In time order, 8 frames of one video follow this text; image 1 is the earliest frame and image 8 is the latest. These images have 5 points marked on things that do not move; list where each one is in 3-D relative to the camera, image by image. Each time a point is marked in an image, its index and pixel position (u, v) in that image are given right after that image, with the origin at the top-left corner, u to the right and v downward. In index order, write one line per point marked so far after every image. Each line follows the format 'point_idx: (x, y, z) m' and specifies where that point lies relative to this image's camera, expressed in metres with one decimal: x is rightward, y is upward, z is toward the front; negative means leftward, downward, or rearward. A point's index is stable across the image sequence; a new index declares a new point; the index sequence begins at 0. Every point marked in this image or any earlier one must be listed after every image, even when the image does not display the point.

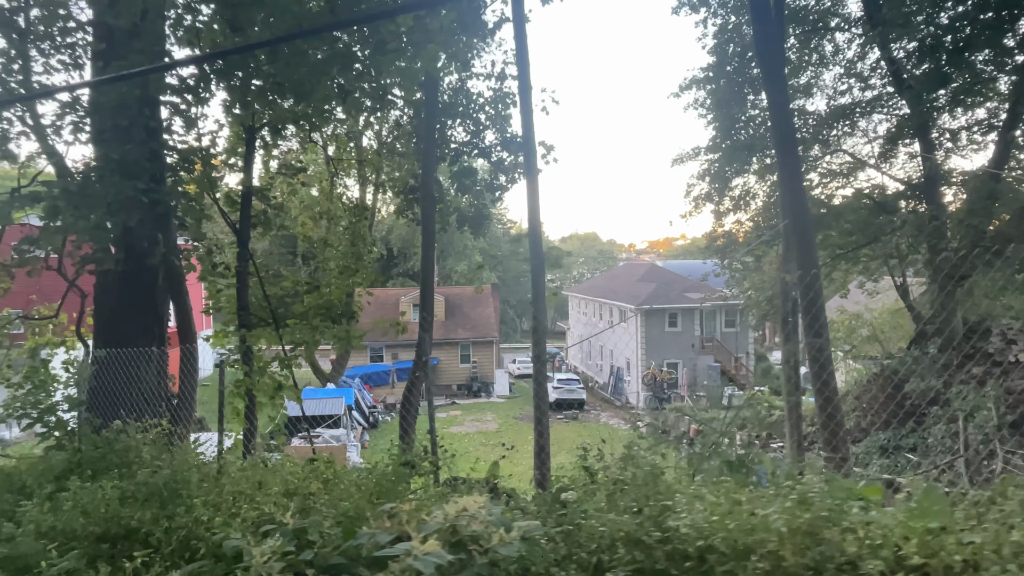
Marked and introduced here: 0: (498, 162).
0: (-0.3, +2.1, +10.7) m
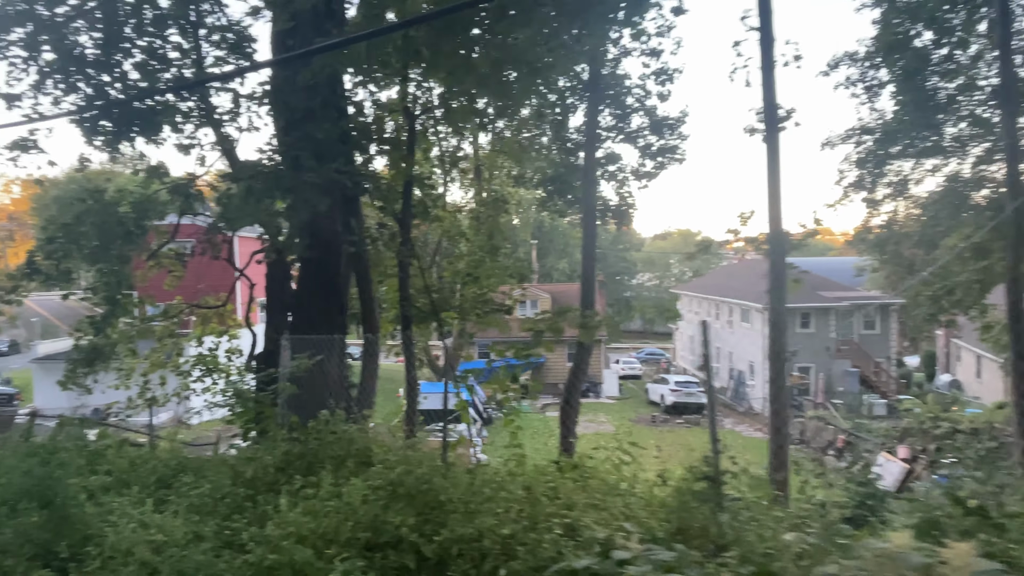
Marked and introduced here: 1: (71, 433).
0: (+2.1, +2.2, +10.1) m
1: (-3.8, -1.3, +5.6) m
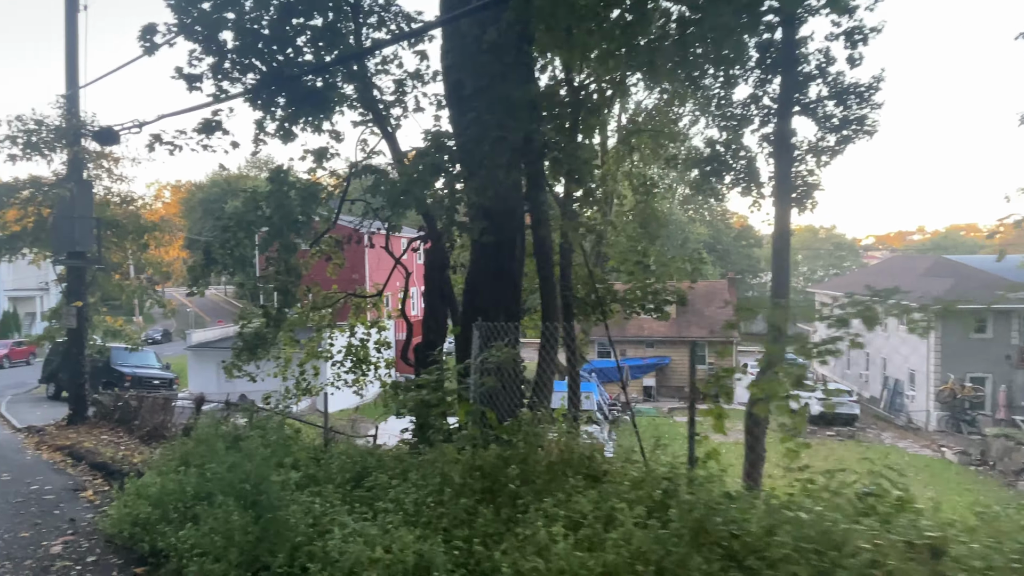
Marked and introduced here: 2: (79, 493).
0: (+4.4, +2.3, +8.8) m
1: (-2.2, -1.1, +5.4) m
2: (-3.9, -1.8, +5.6) m
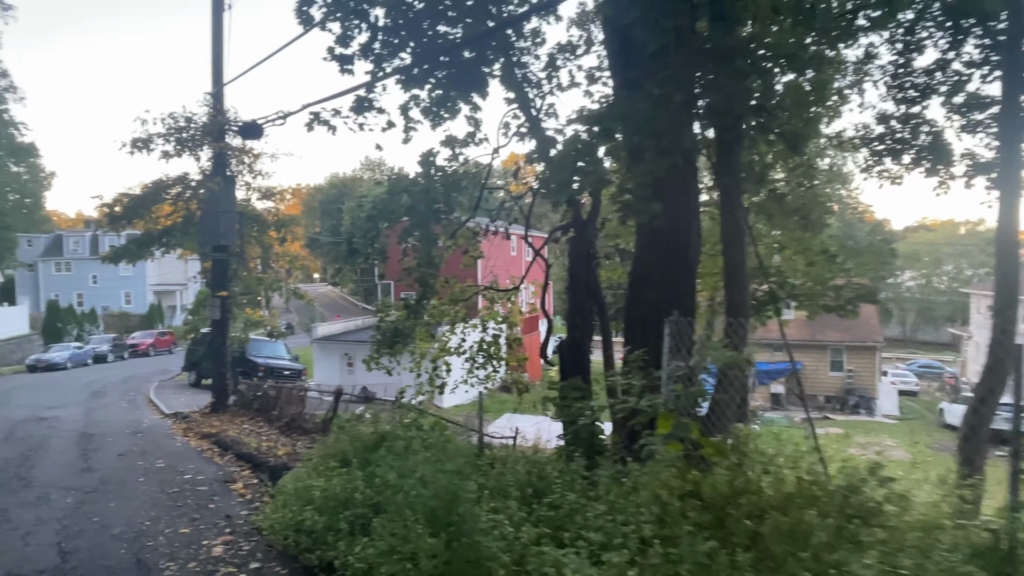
0: (+6.2, +2.4, +7.4) m
1: (-0.9, -1.0, +5.1) m
2: (-2.5, -1.7, +5.6) m
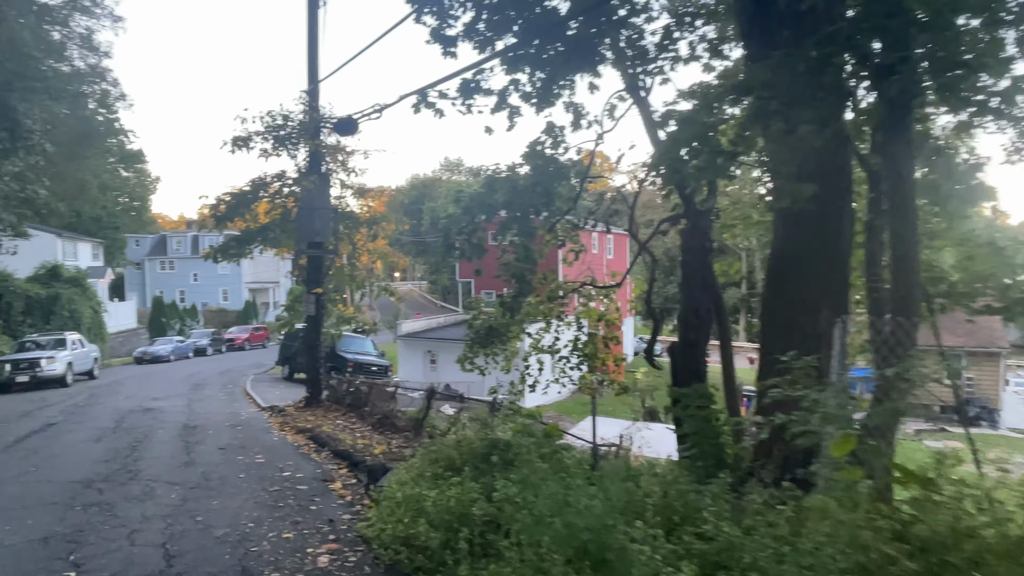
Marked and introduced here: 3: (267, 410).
0: (+7.3, +2.4, +6.2) m
1: (0.0, -1.0, +4.7) m
2: (-1.6, -1.7, +5.4) m
3: (-4.4, -2.2, +11.3) m
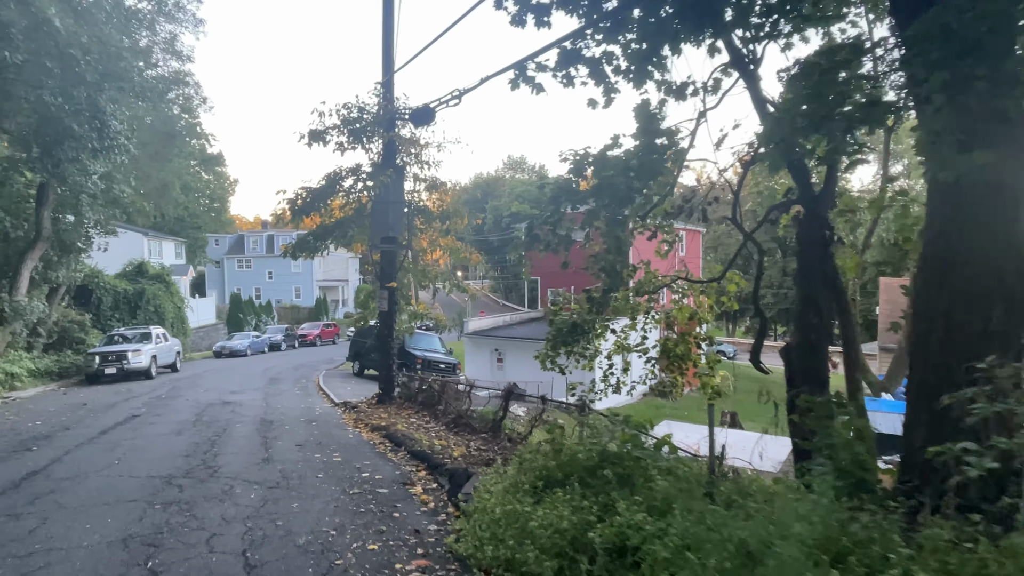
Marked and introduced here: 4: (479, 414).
0: (+8.1, +2.4, +5.0) m
1: (+0.7, -0.9, +4.3) m
2: (-0.8, -1.6, +5.1) m
3: (-3.1, -2.1, +11.2) m
4: (-0.4, -1.6, +8.0) m
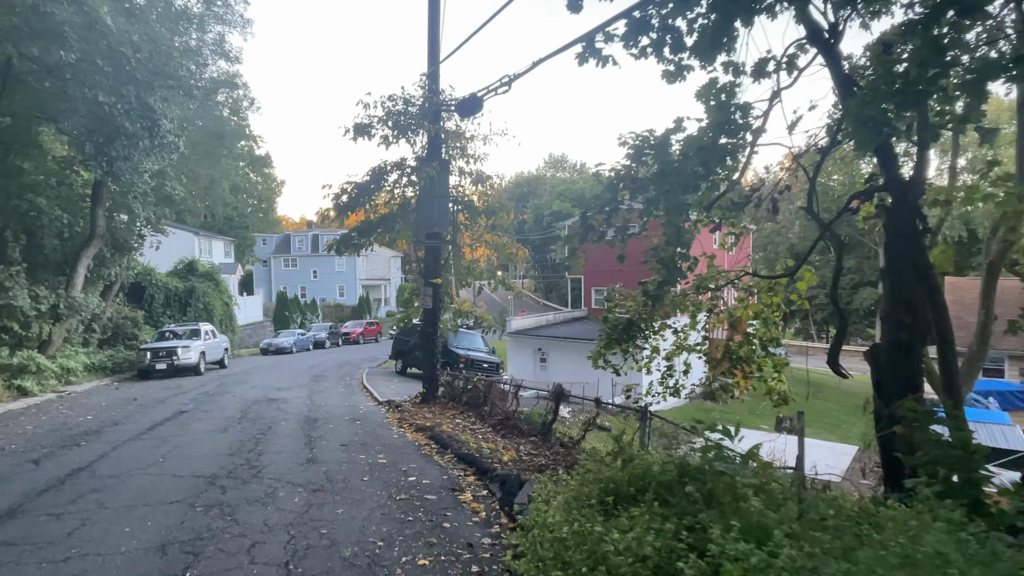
0: (+8.6, +2.4, +4.2) m
1: (+1.0, -0.9, +3.9) m
2: (-0.4, -1.6, +4.8) m
3: (-2.2, -2.0, +11.0) m
4: (+0.2, -1.6, +7.7) m
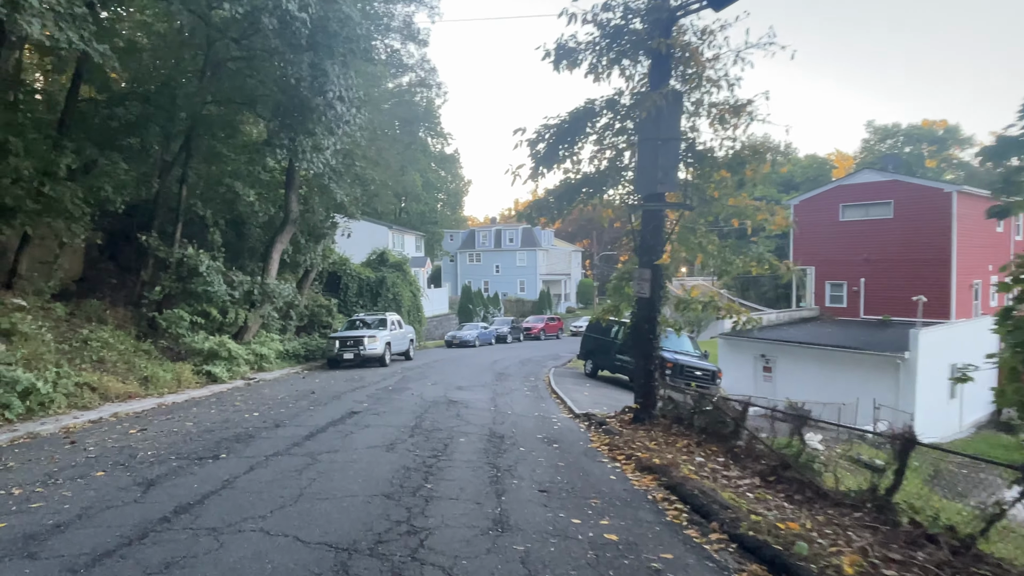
0: (+9.5, +2.5, -0.9) m
1: (+2.2, -0.7, +0.9) m
2: (+1.1, -1.4, +2.2) m
3: (+1.0, -1.8, +8.7) m
4: (+2.4, -1.4, +4.8) m
